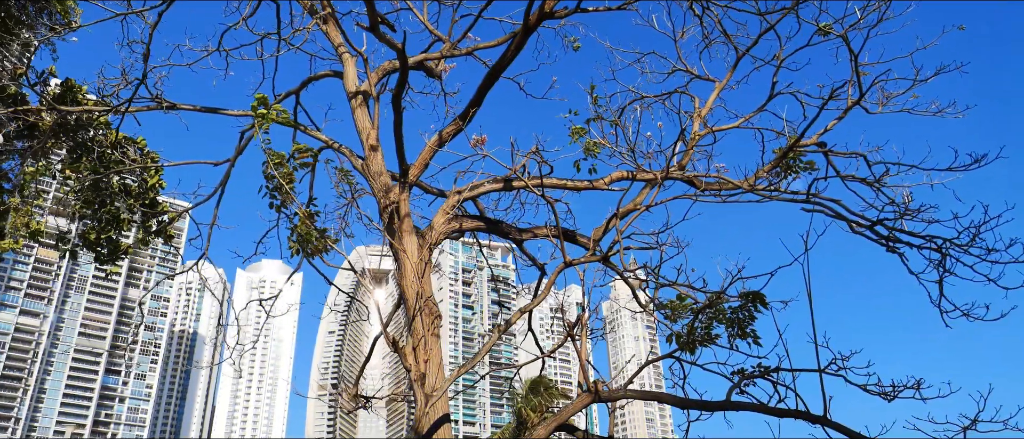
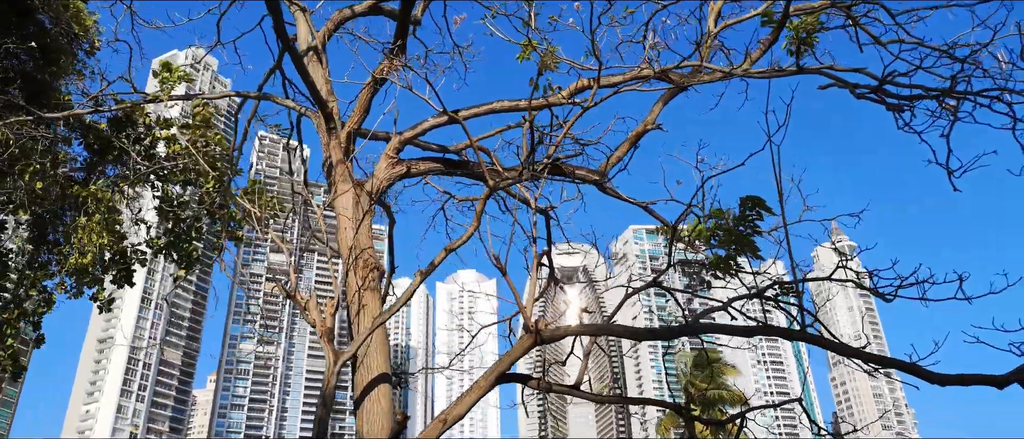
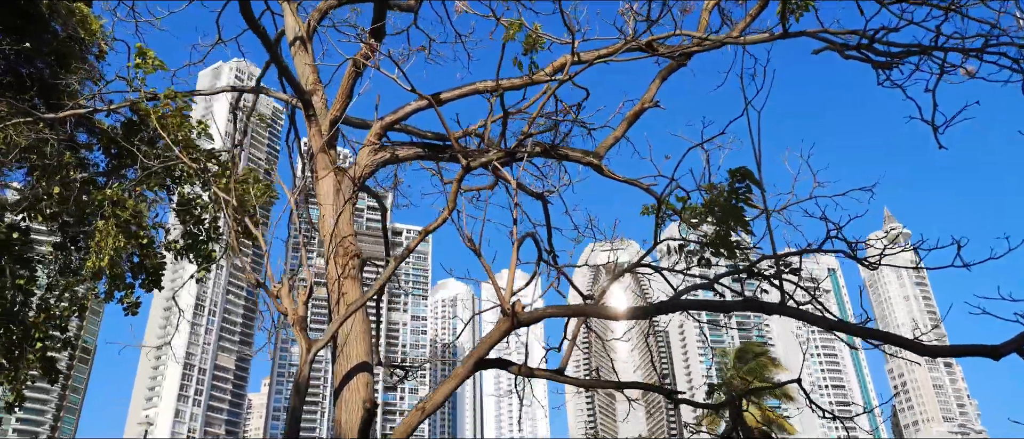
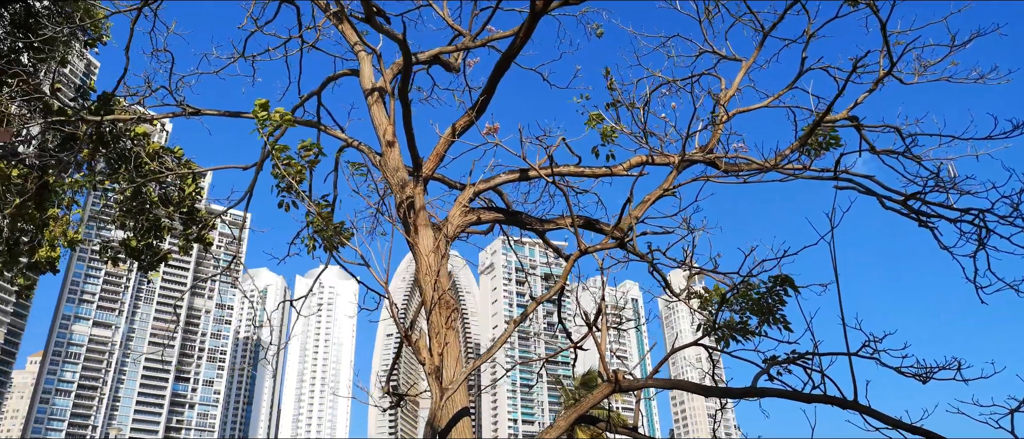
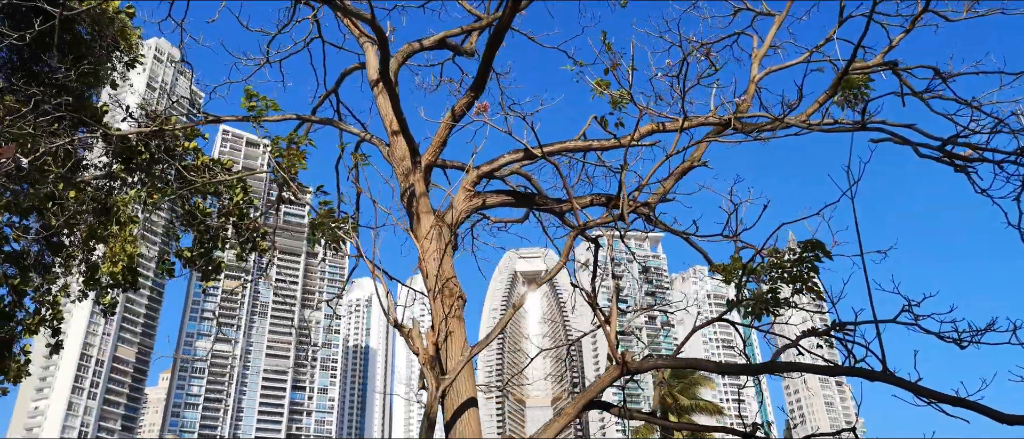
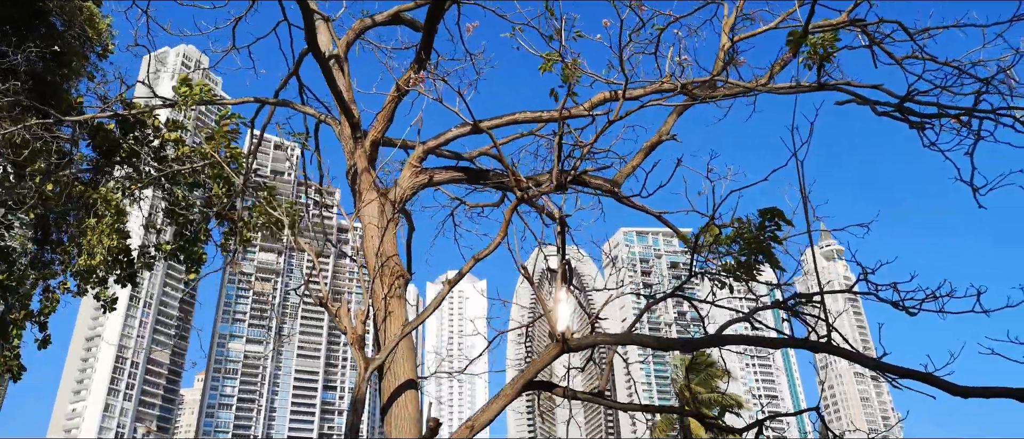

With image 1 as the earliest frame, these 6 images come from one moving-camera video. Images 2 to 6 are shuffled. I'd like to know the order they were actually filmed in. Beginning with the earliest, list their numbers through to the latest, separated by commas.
4, 5, 6, 2, 3
